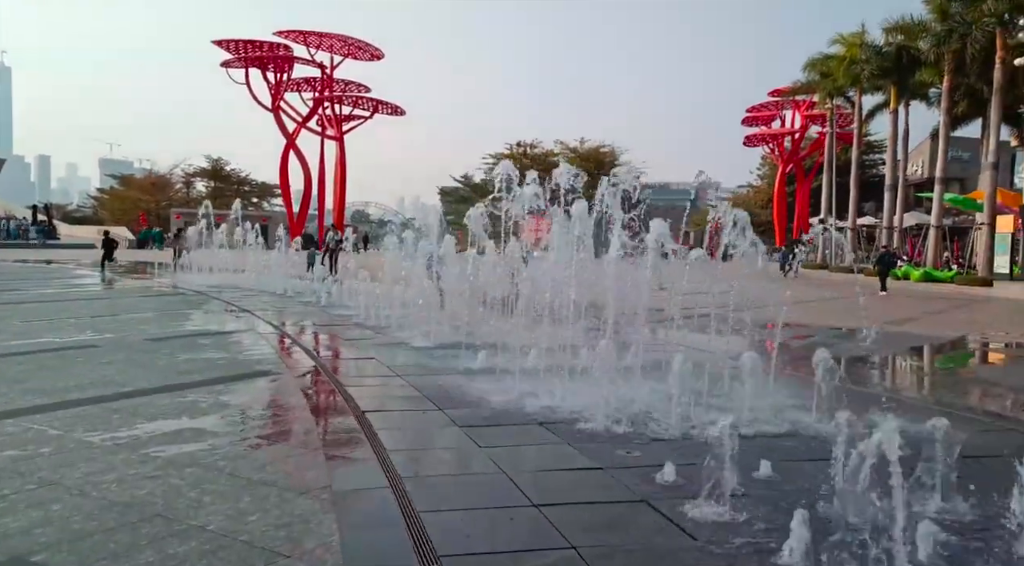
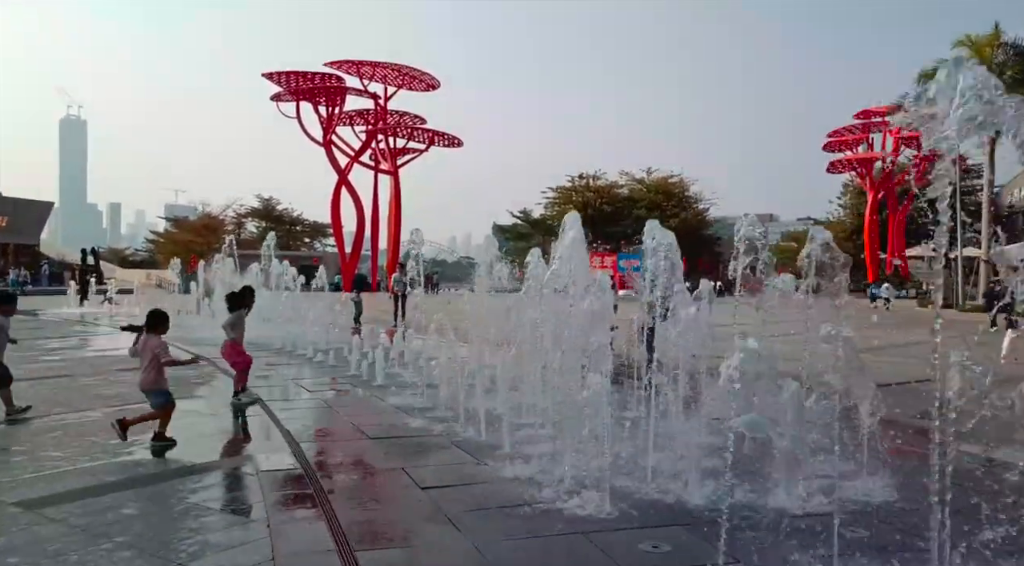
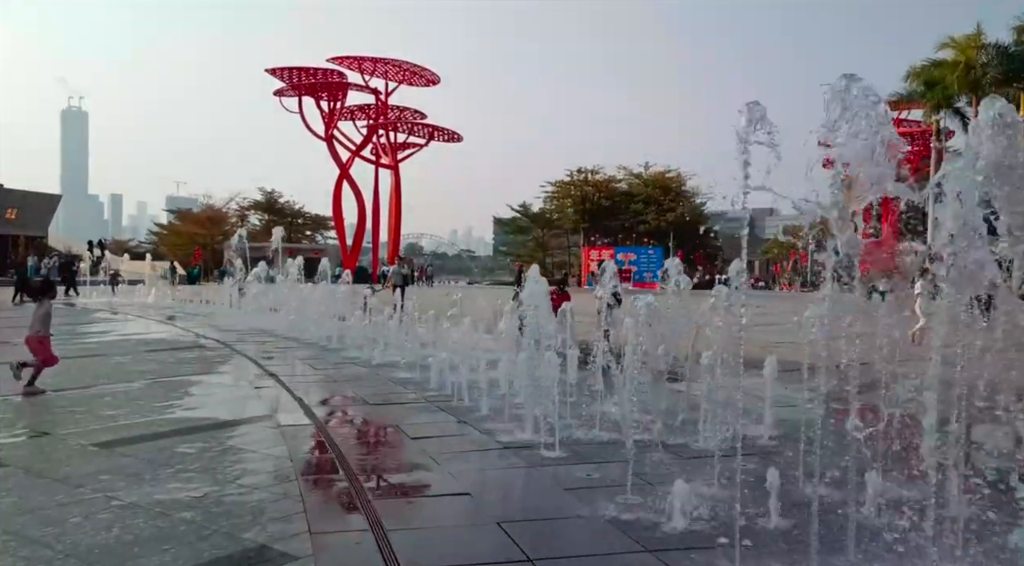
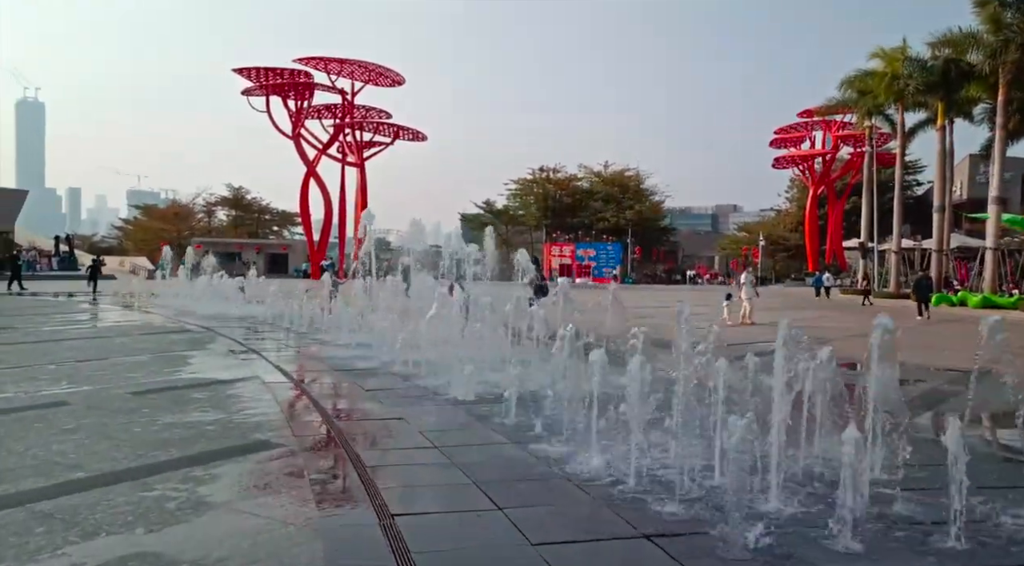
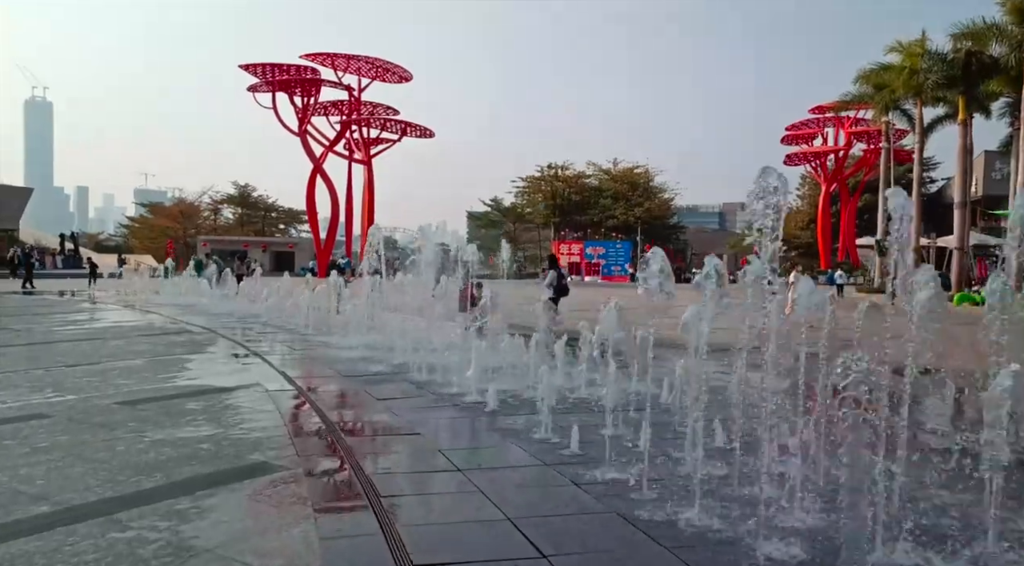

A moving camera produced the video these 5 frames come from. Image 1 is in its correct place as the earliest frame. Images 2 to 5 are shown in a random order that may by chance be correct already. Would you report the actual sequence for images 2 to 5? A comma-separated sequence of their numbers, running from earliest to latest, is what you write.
4, 5, 3, 2
